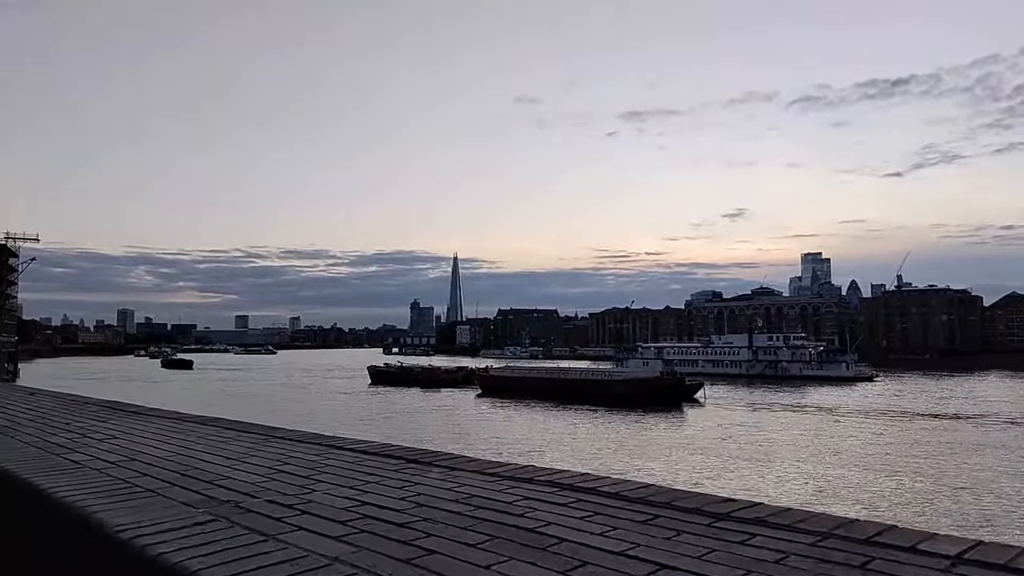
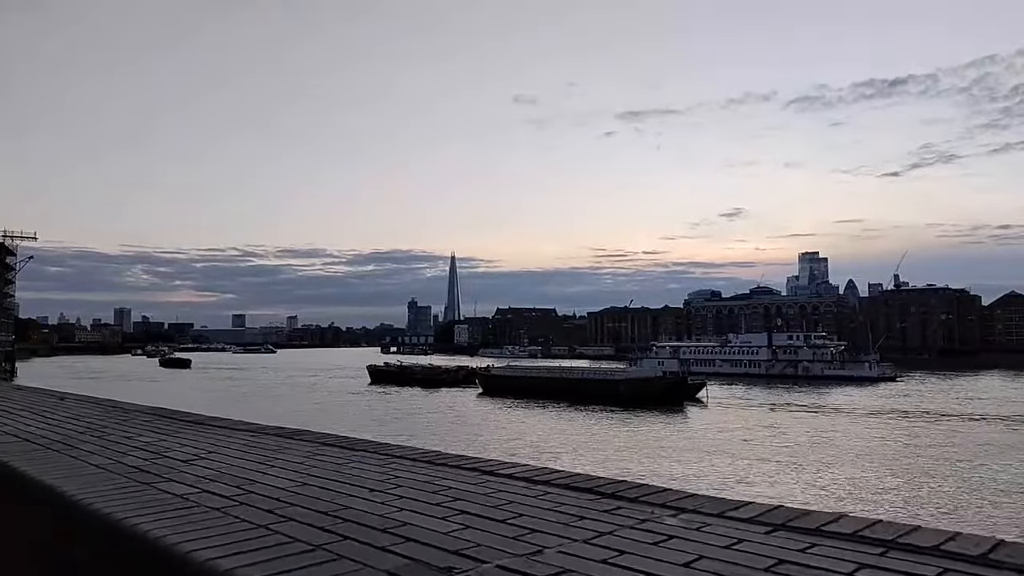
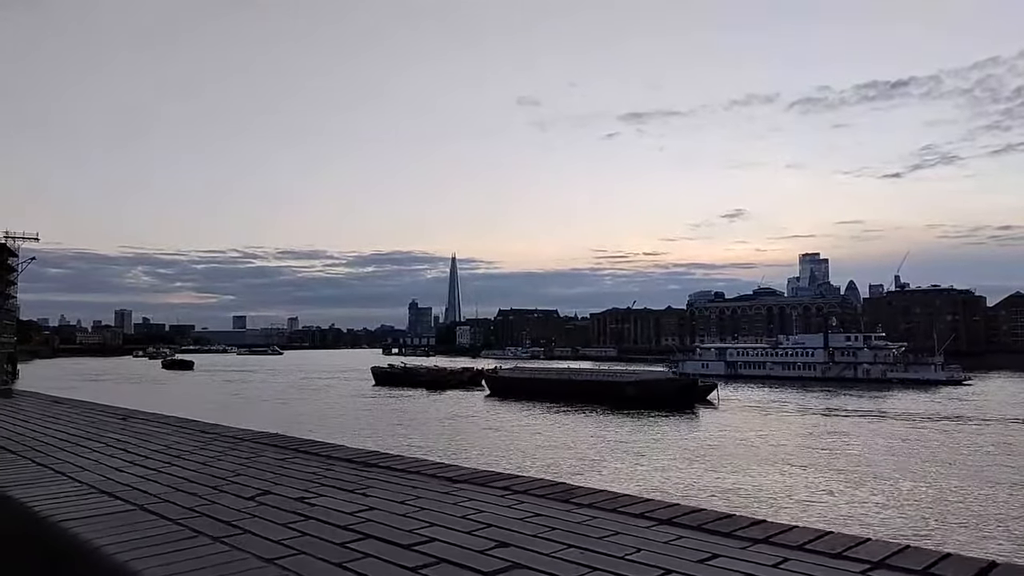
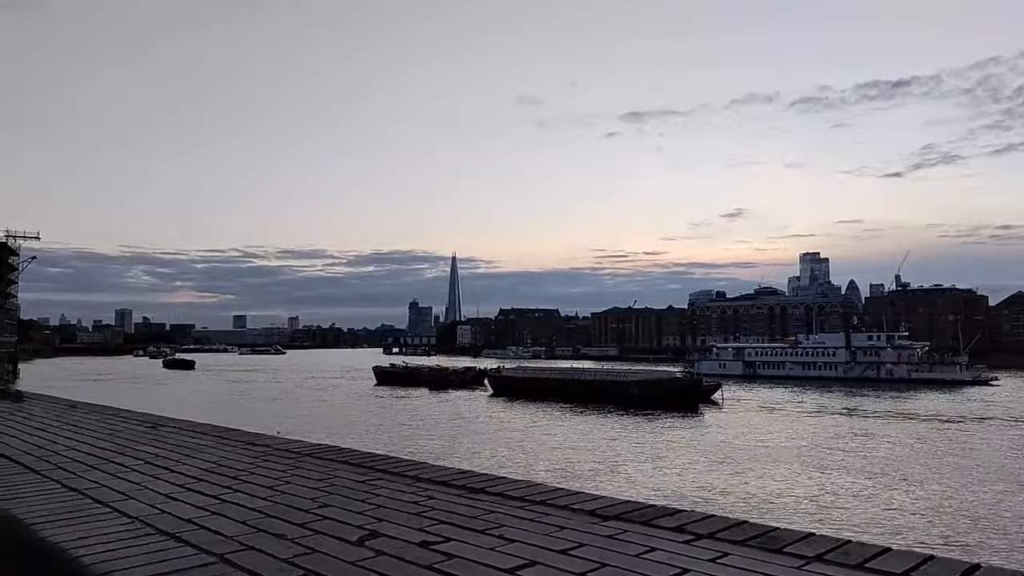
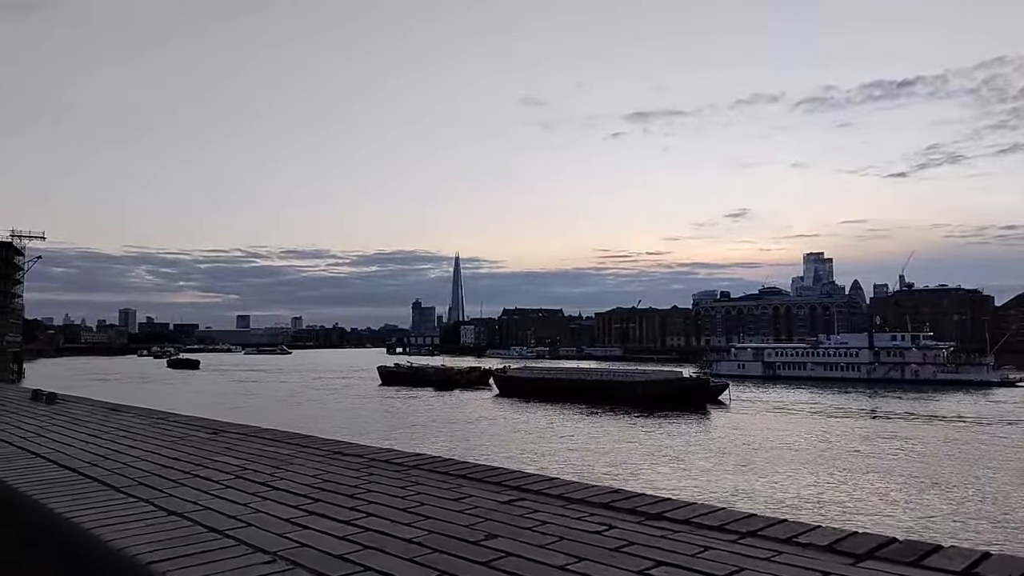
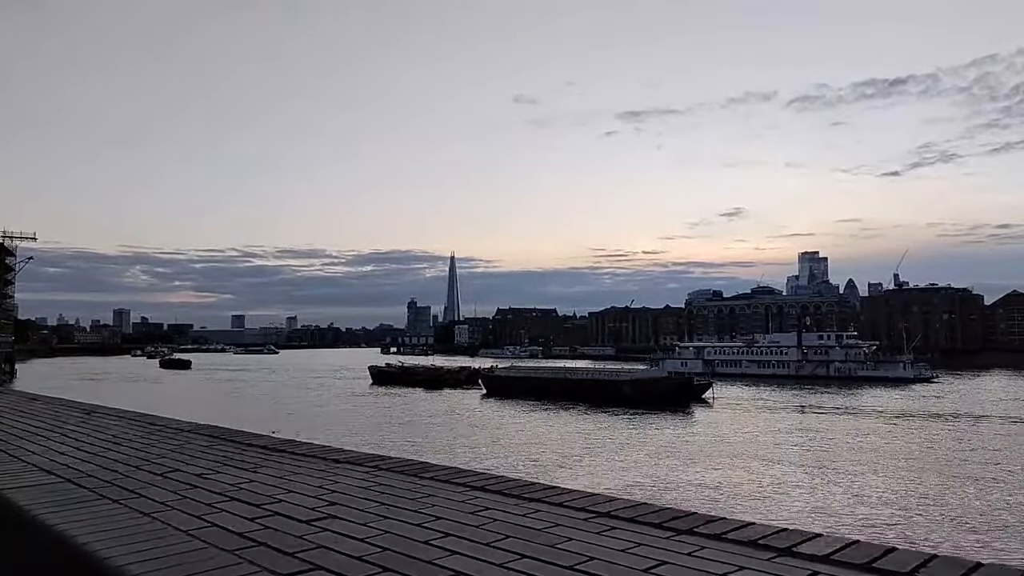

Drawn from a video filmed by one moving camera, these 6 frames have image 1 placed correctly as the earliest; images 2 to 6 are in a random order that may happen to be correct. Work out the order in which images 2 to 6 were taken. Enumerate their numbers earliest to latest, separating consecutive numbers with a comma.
2, 6, 3, 4, 5
